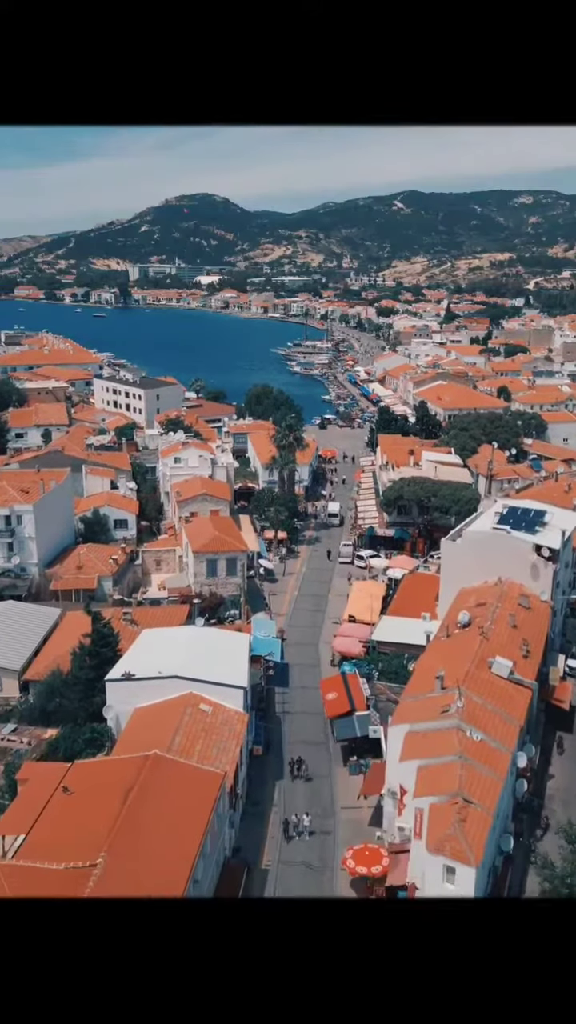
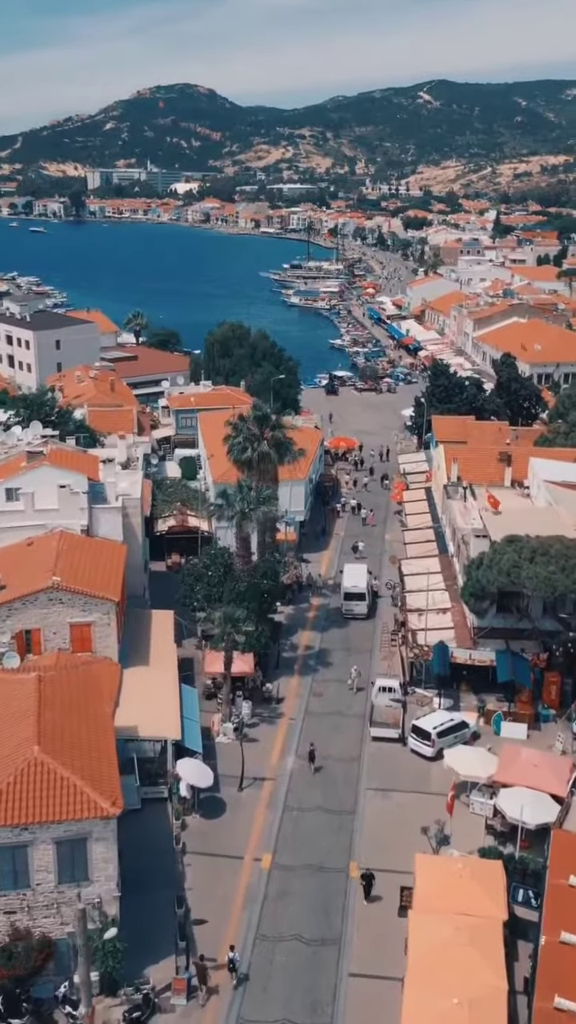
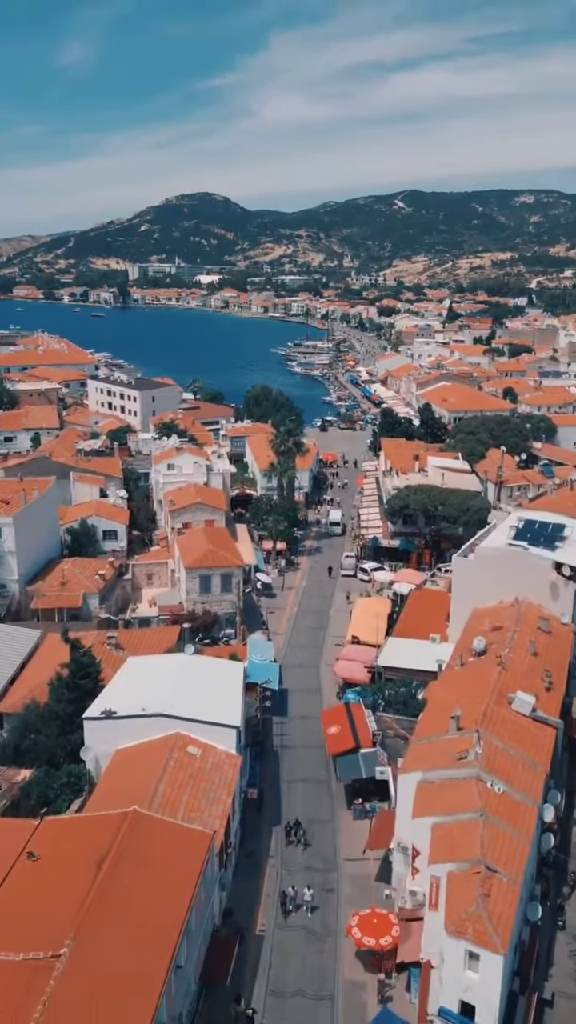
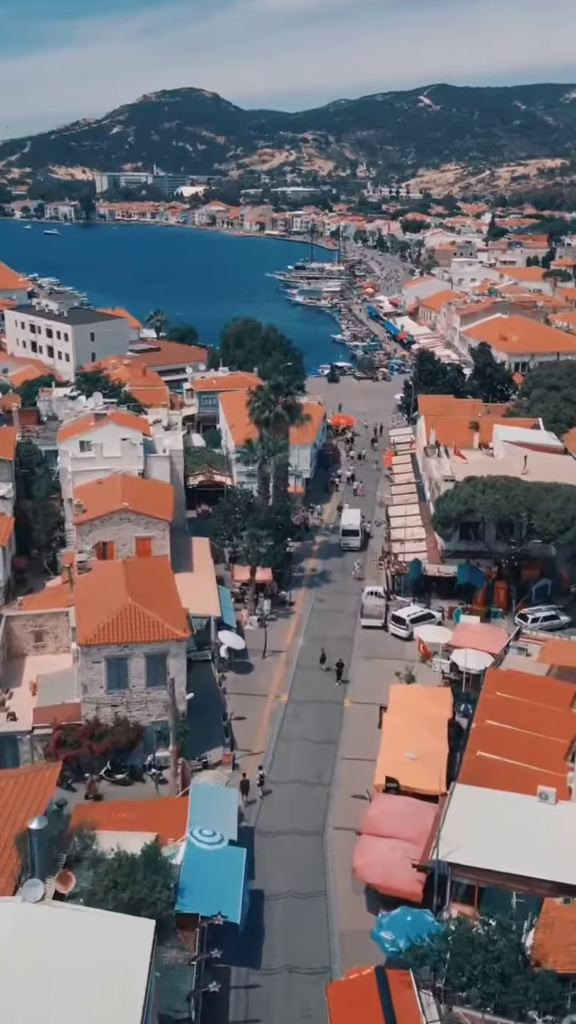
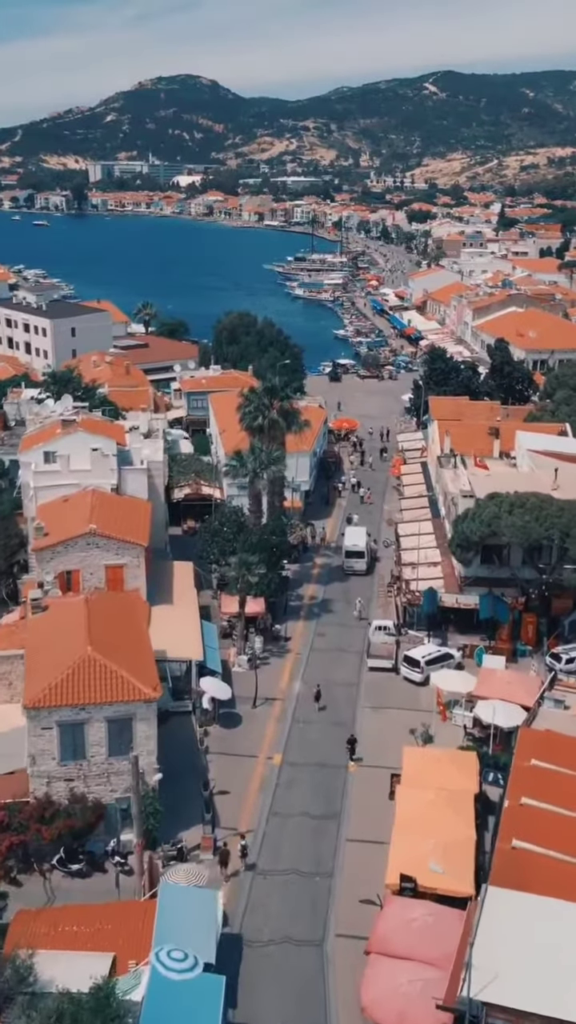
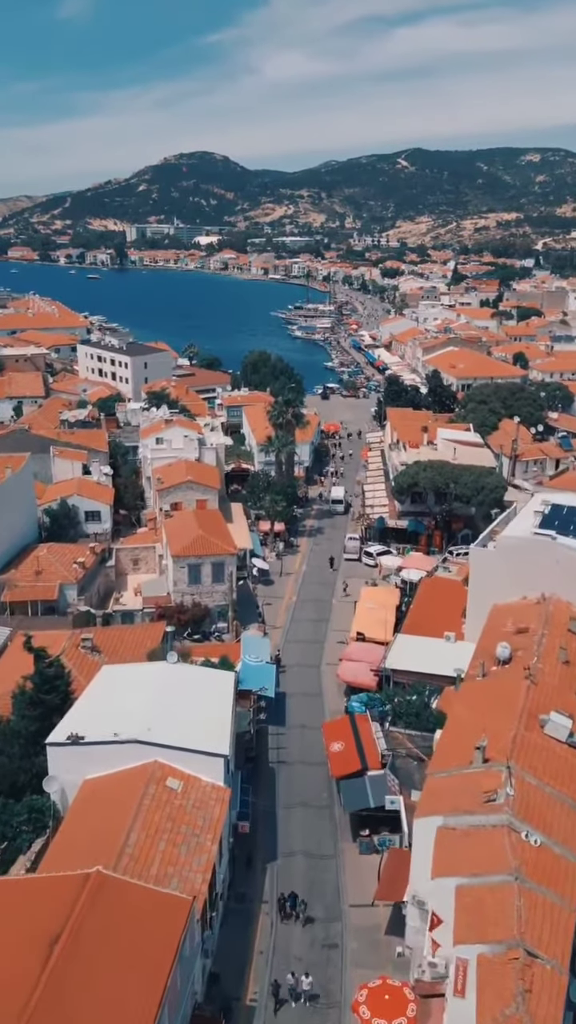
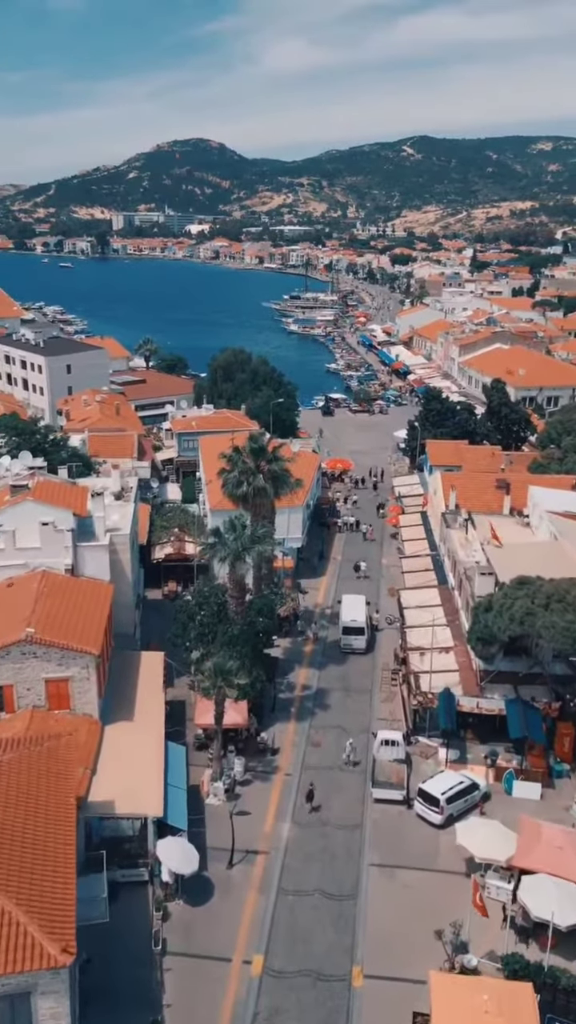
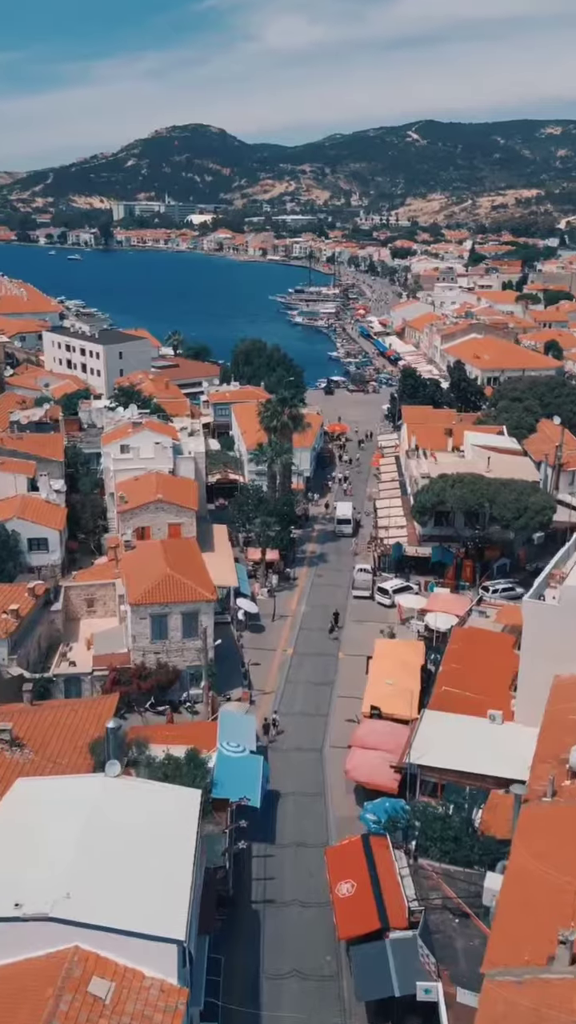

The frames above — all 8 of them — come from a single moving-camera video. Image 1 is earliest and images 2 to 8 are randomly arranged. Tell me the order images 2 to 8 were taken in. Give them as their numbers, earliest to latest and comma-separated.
3, 6, 8, 4, 5, 2, 7
